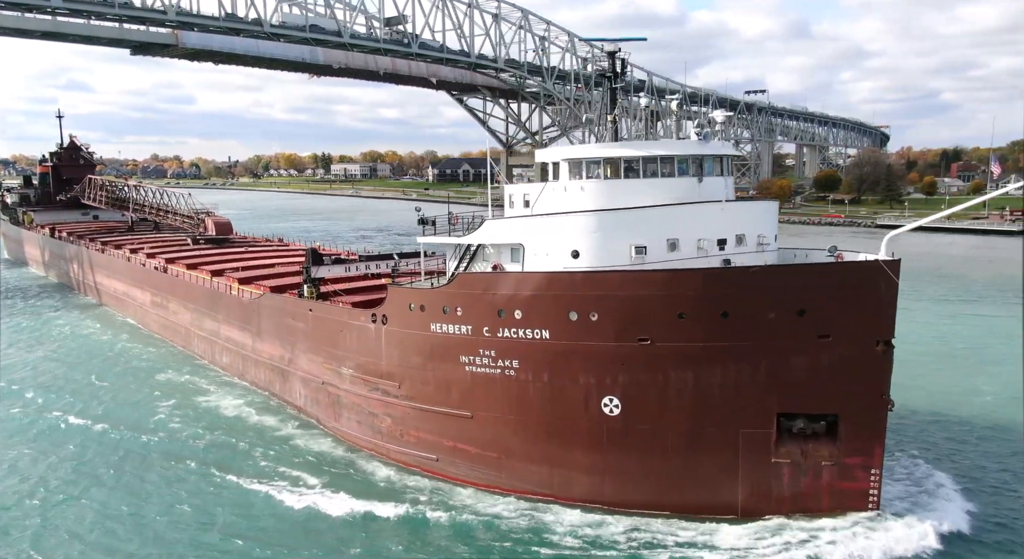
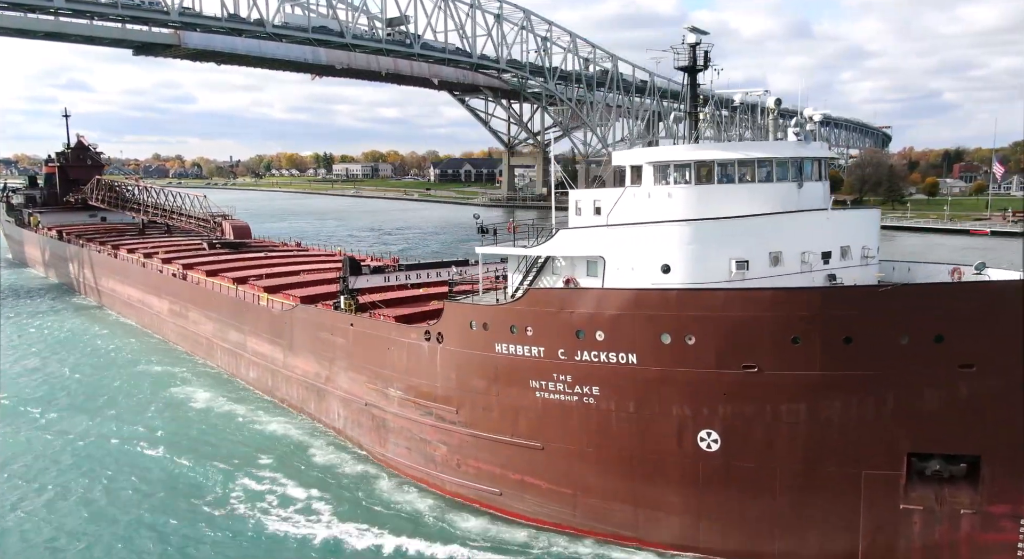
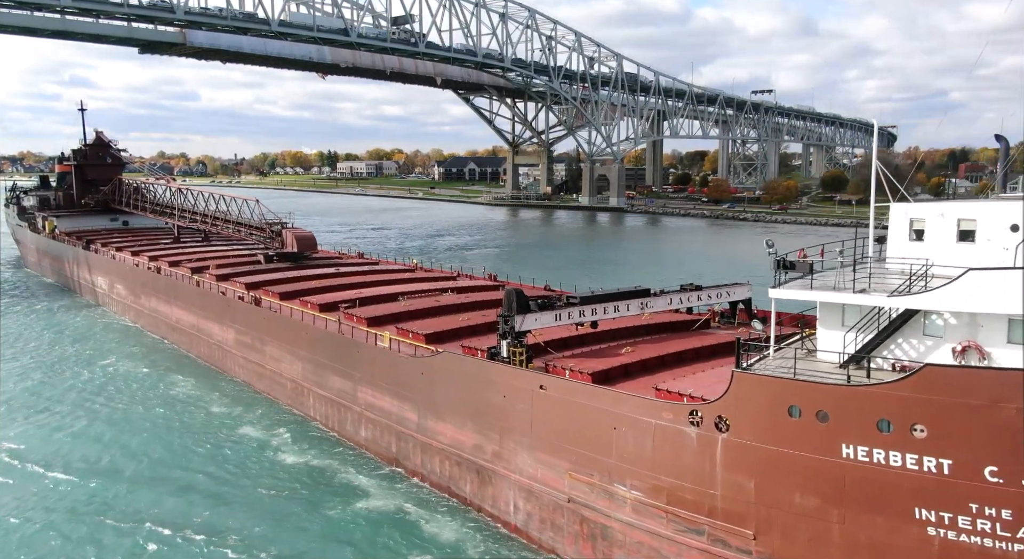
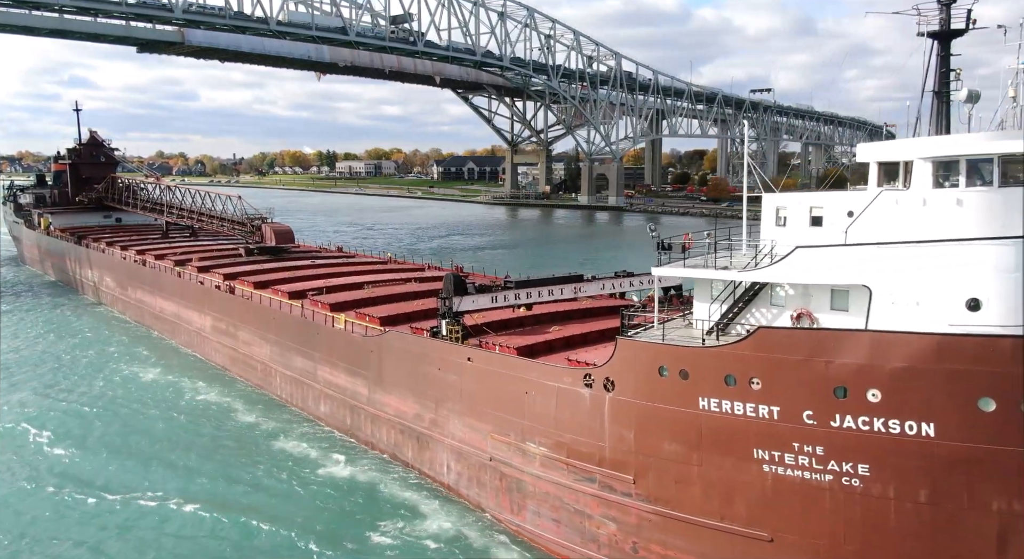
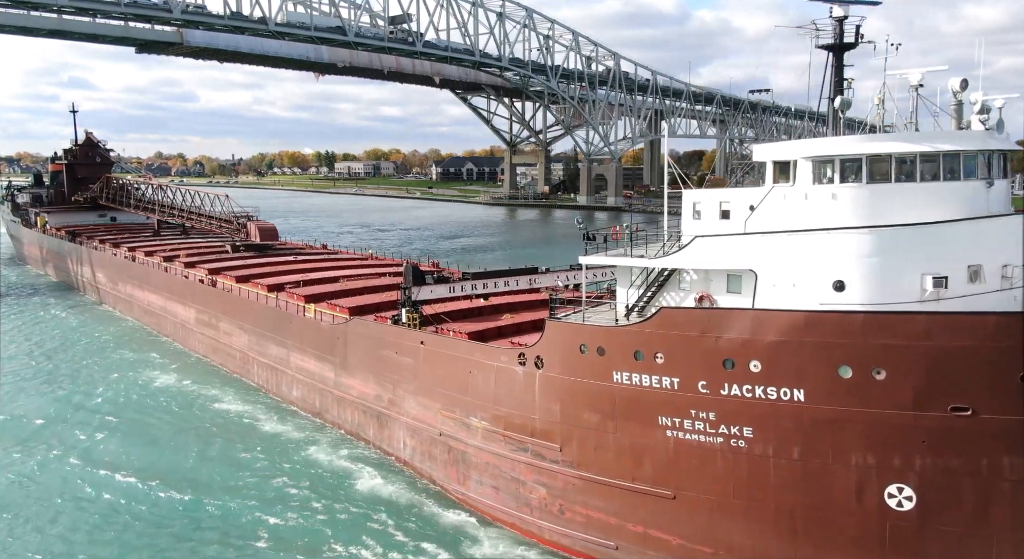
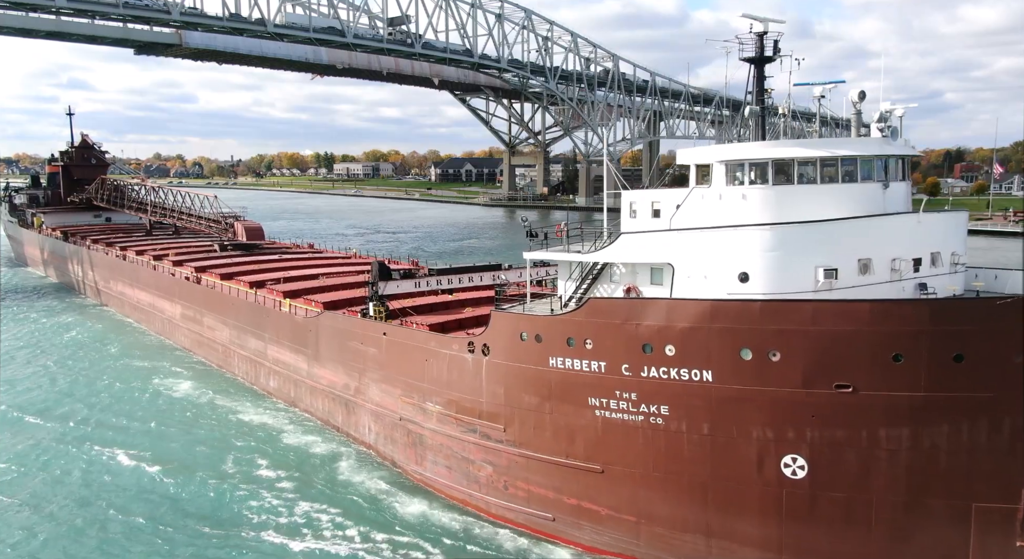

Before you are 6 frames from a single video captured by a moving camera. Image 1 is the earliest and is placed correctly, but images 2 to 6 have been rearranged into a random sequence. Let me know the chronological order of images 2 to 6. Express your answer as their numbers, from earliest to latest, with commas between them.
2, 6, 5, 4, 3
